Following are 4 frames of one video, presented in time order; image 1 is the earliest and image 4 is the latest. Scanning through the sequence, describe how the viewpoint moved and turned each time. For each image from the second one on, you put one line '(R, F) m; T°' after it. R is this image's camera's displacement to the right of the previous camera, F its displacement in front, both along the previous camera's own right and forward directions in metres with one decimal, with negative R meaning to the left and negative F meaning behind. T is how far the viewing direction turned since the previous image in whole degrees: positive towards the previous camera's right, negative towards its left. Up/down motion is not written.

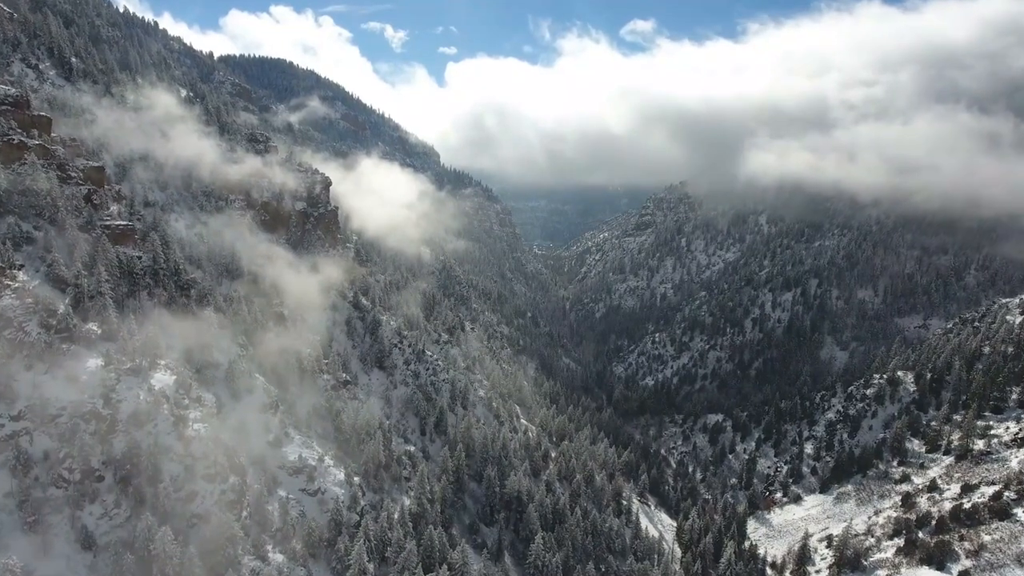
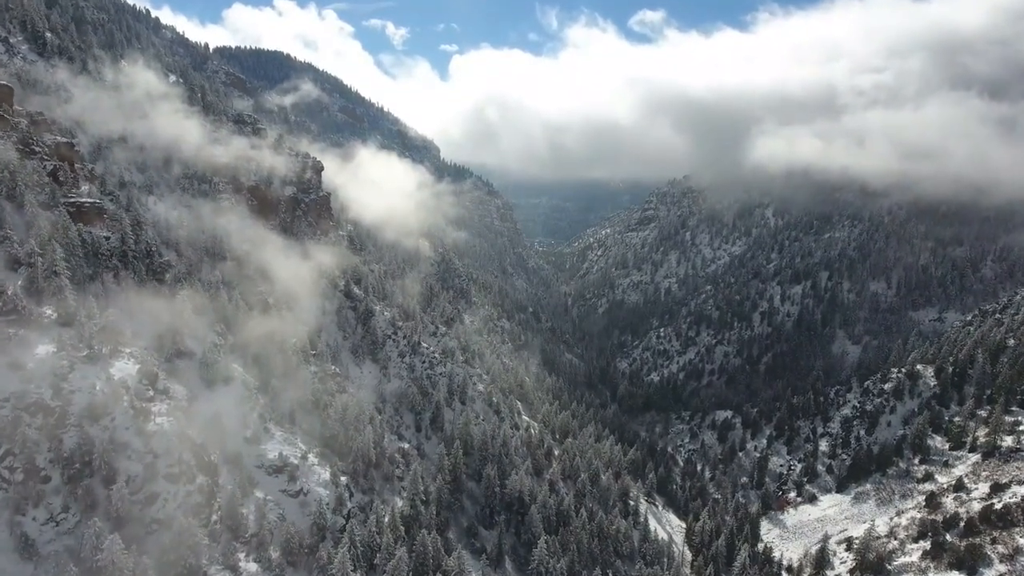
(+0.1, +8.3) m; 0°
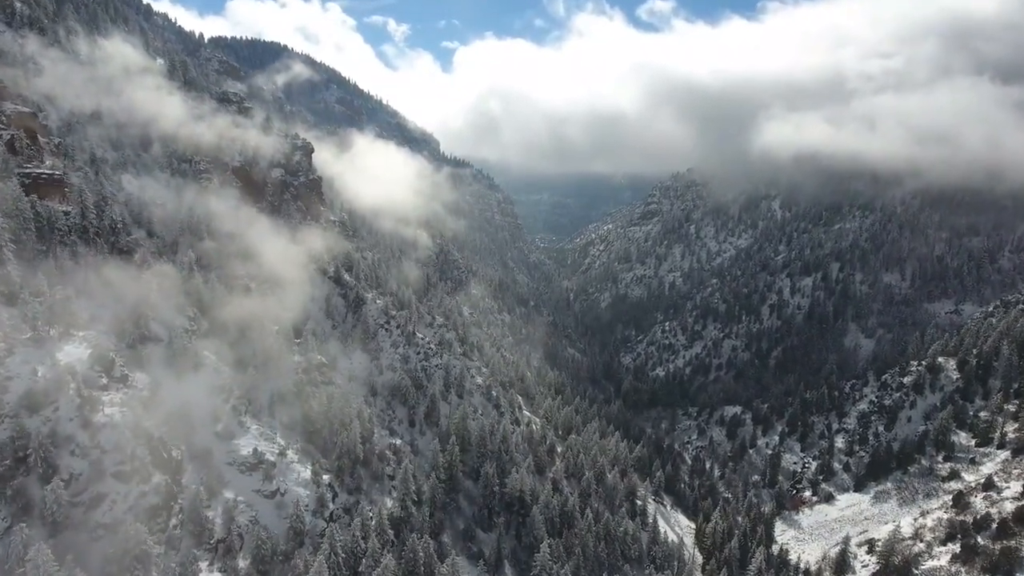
(+0.2, +8.5) m; 0°
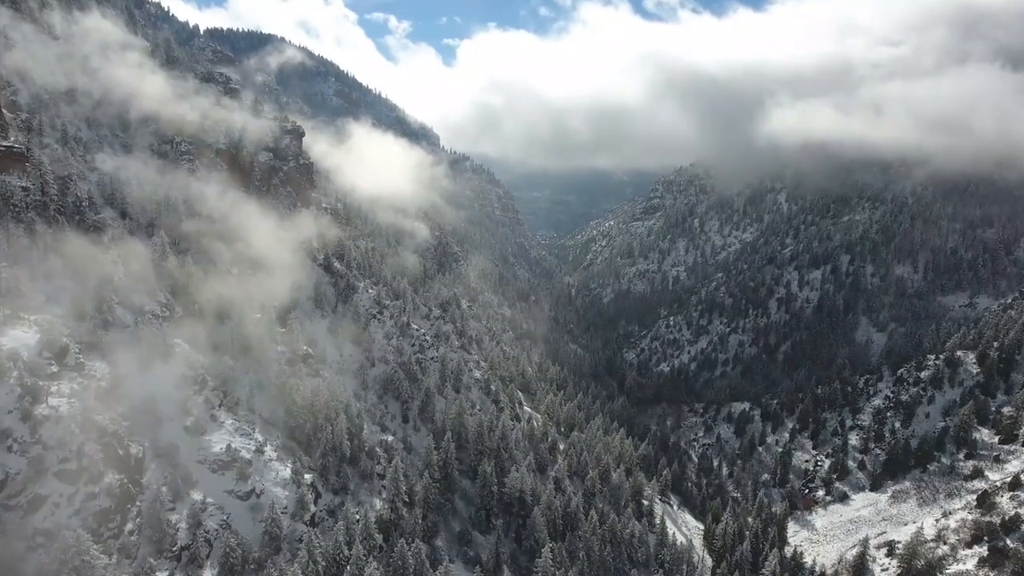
(+0.3, +7.1) m; 0°
